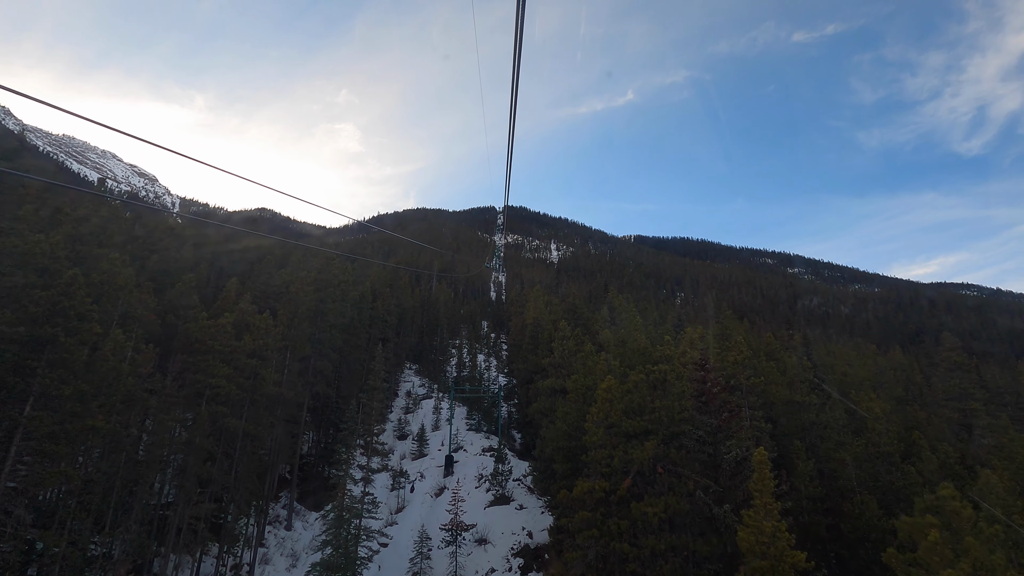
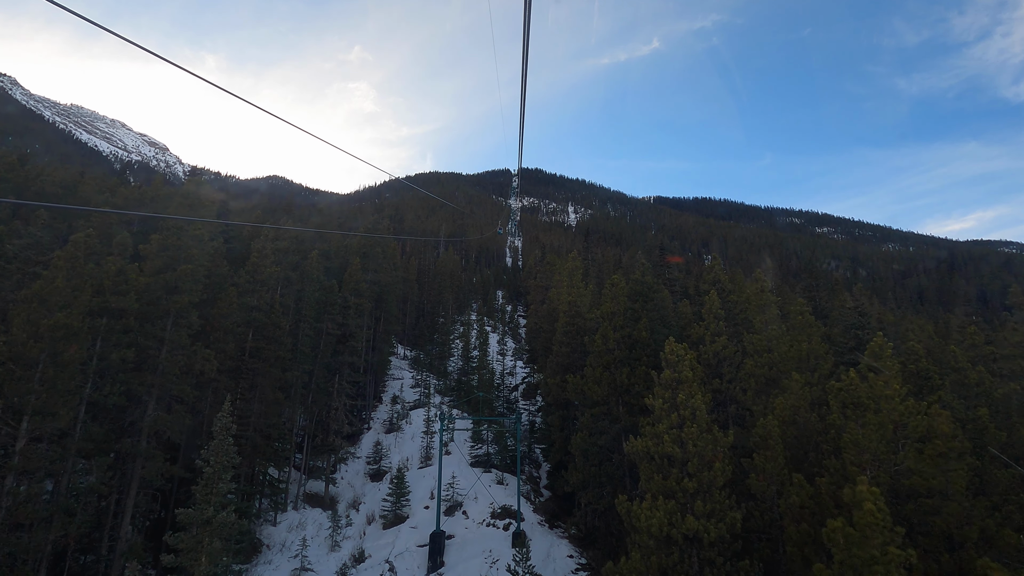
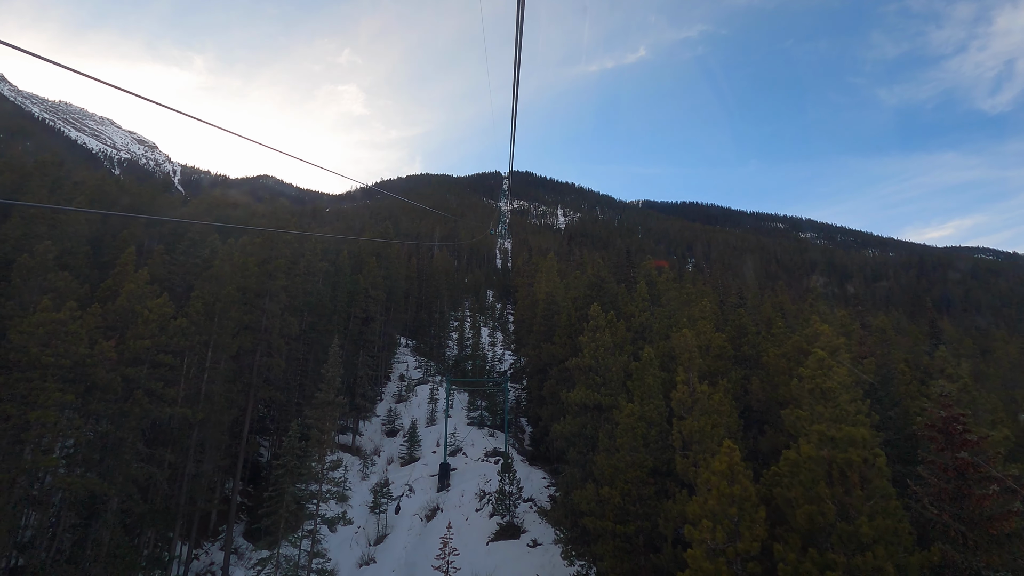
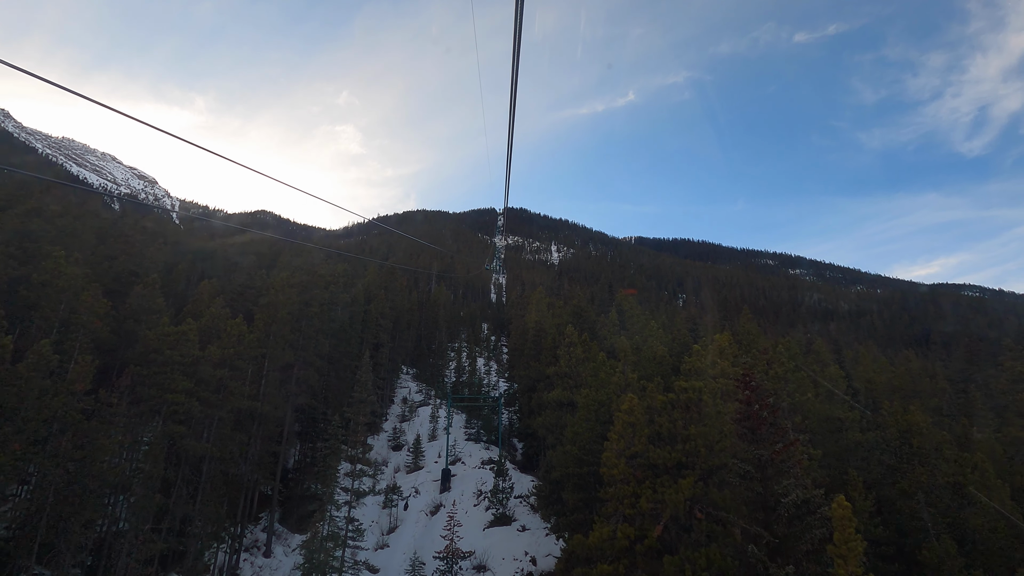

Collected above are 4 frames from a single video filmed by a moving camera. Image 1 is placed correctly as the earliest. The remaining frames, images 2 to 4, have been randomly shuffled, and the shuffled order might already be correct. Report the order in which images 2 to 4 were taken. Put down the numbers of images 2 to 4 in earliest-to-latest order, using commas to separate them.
4, 3, 2
